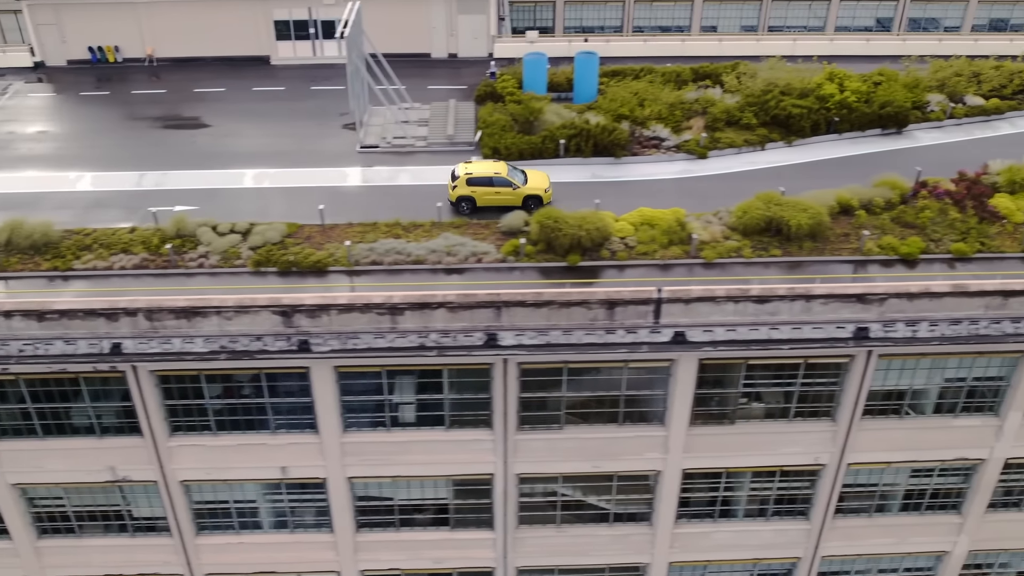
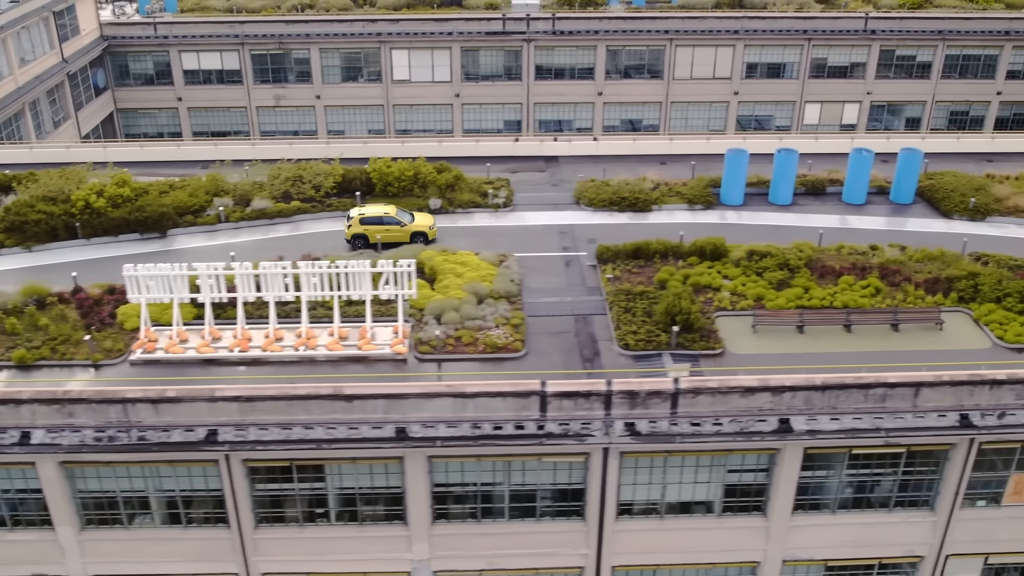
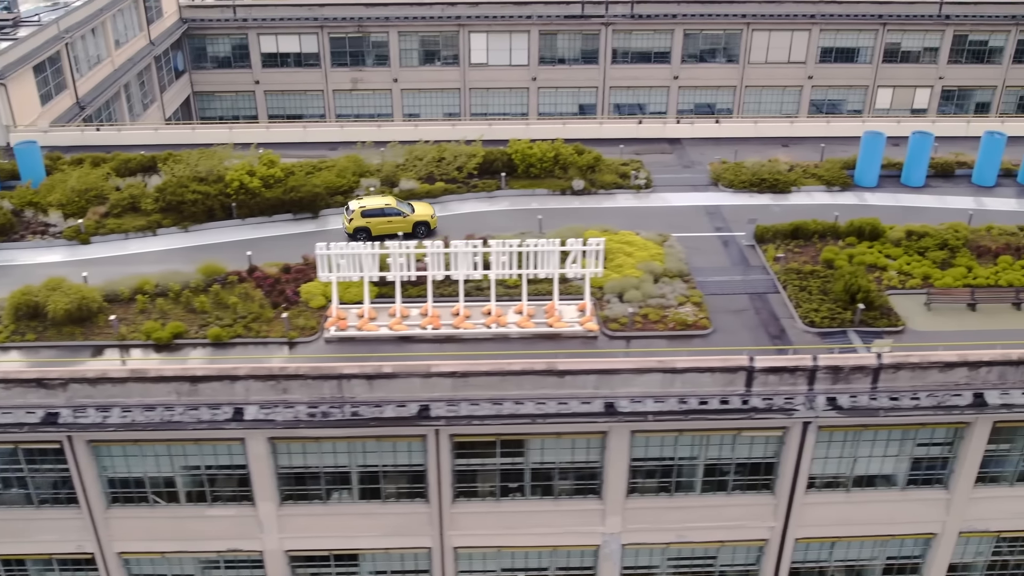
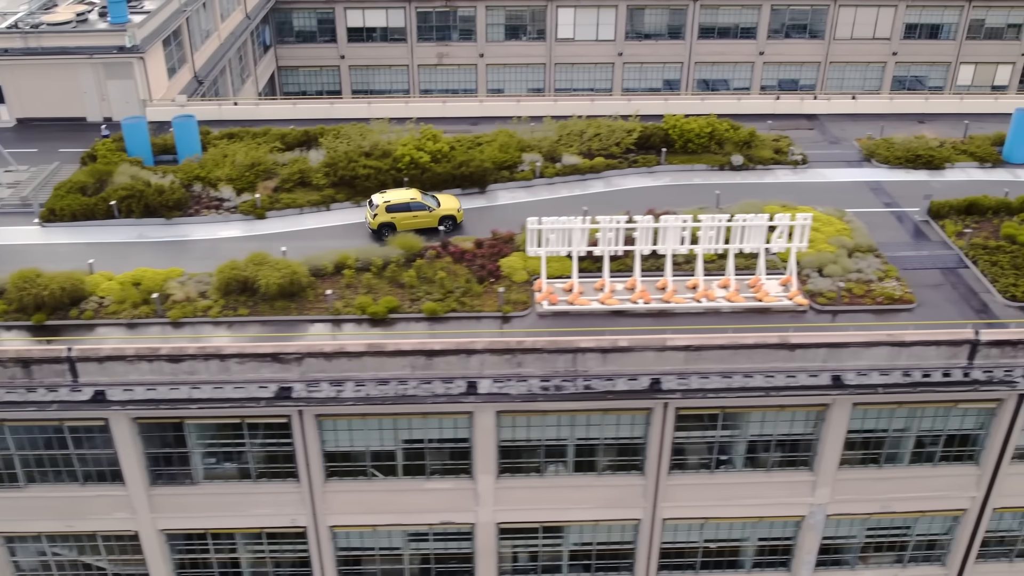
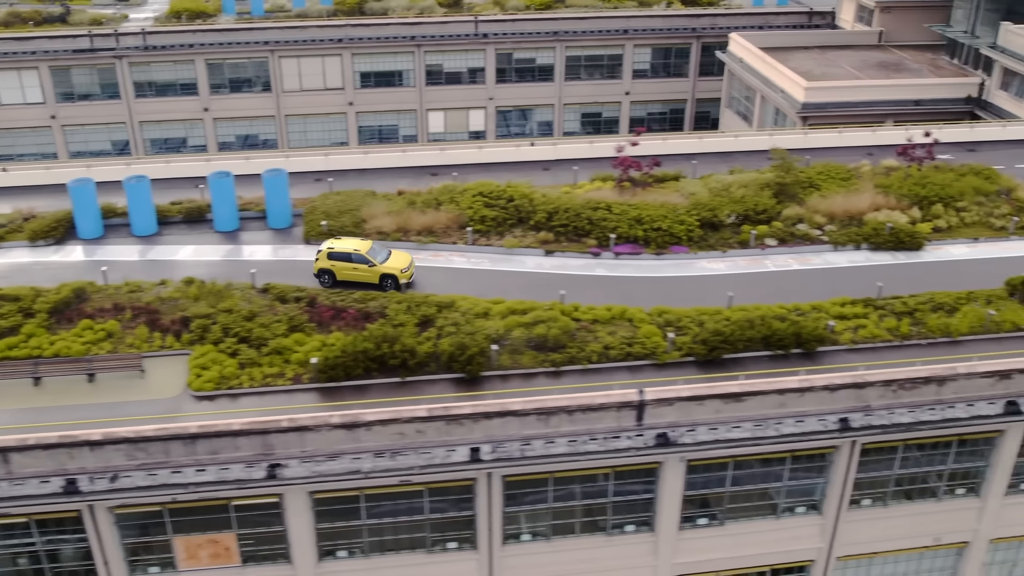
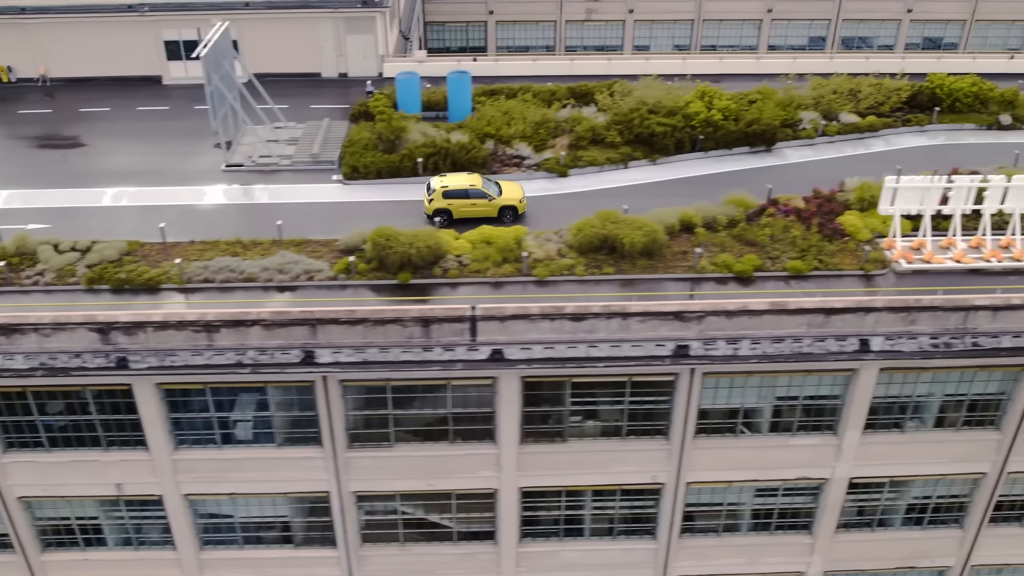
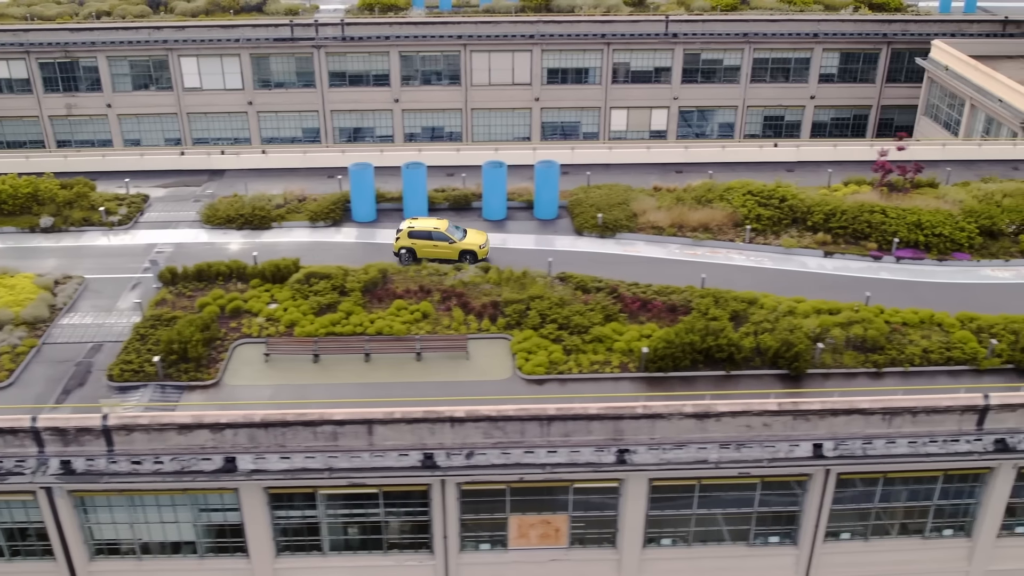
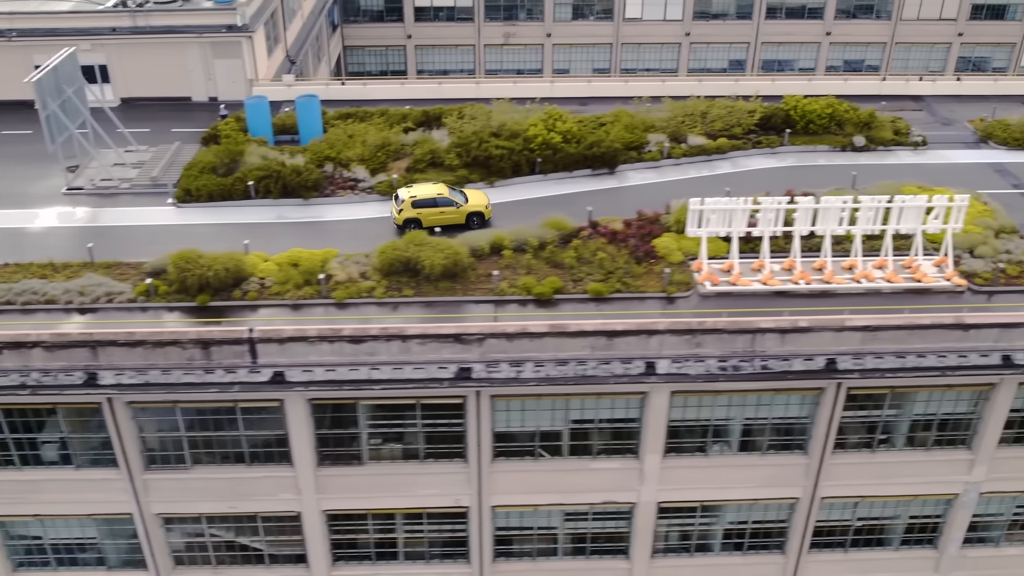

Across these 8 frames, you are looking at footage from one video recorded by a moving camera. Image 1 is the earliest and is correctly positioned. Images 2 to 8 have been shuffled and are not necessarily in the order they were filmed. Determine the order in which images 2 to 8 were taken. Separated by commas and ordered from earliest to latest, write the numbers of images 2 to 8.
6, 8, 4, 3, 2, 7, 5
